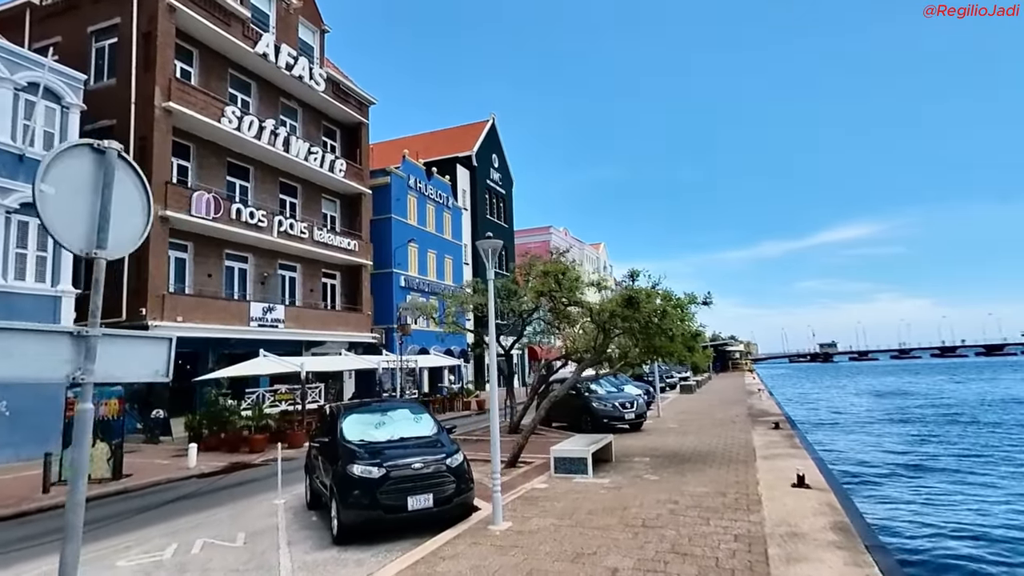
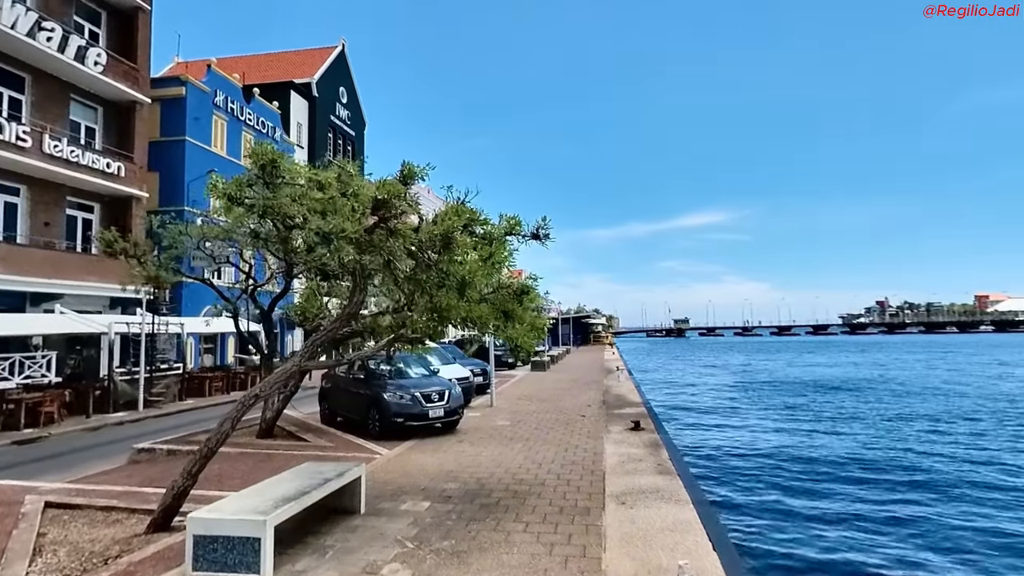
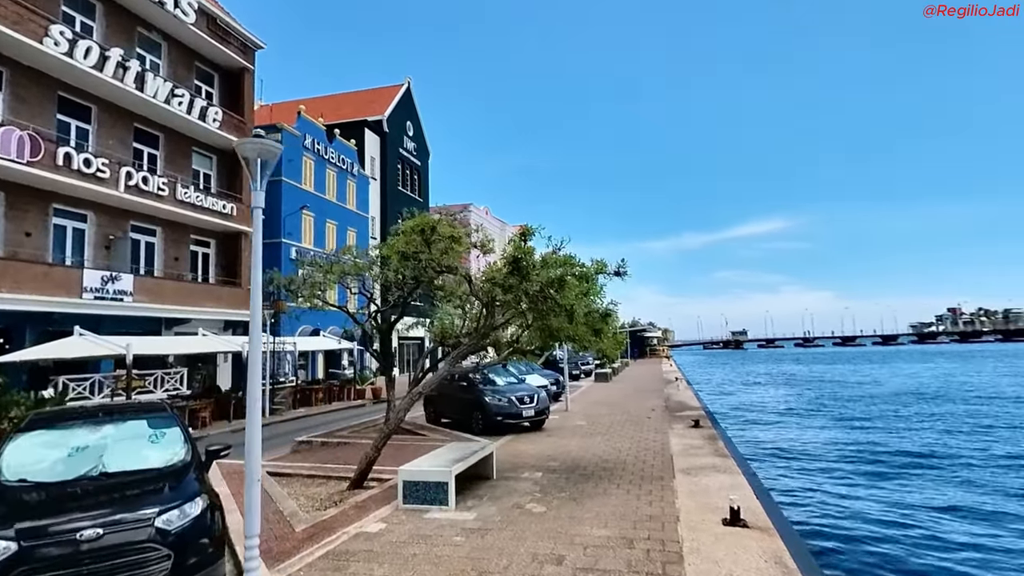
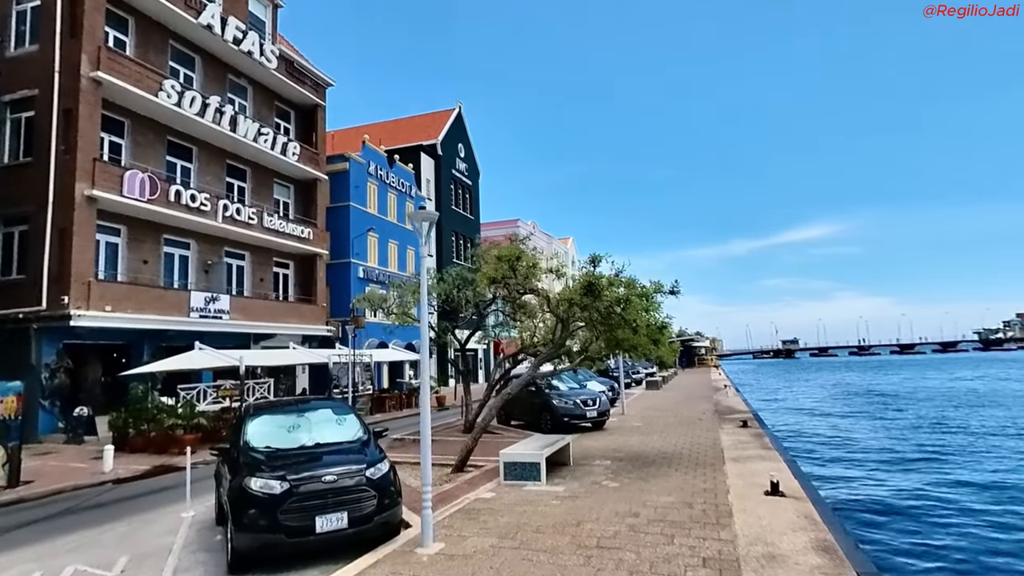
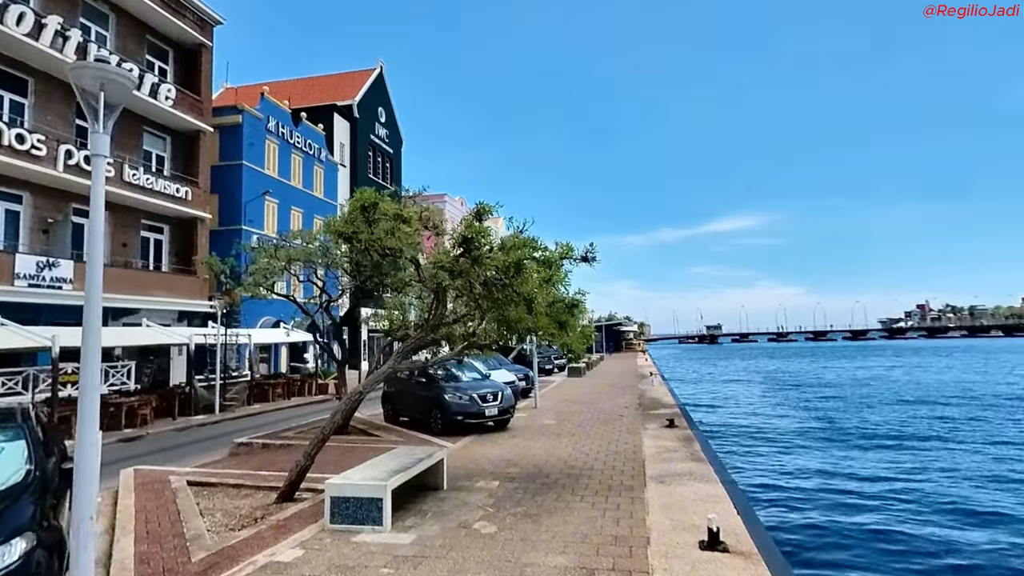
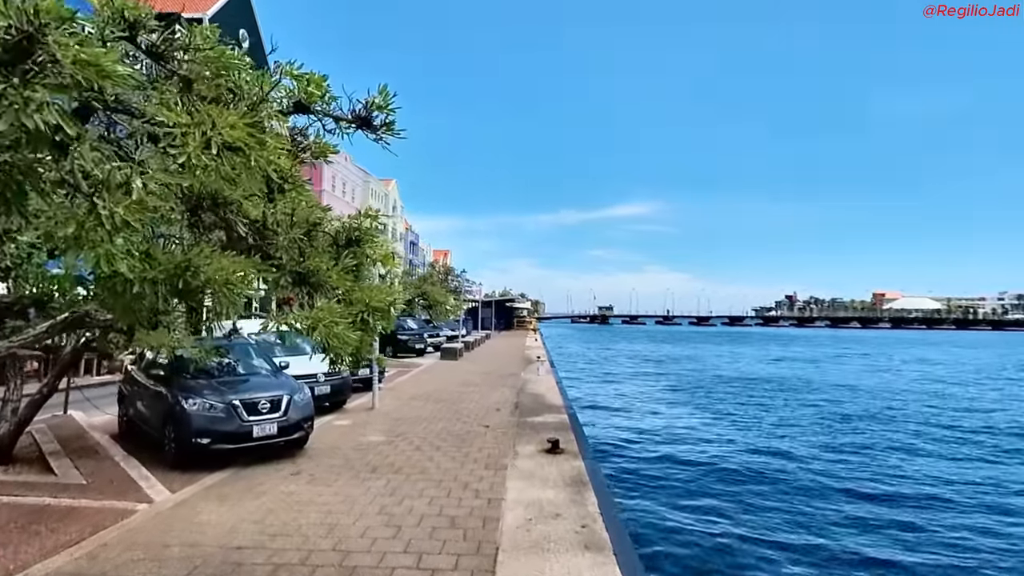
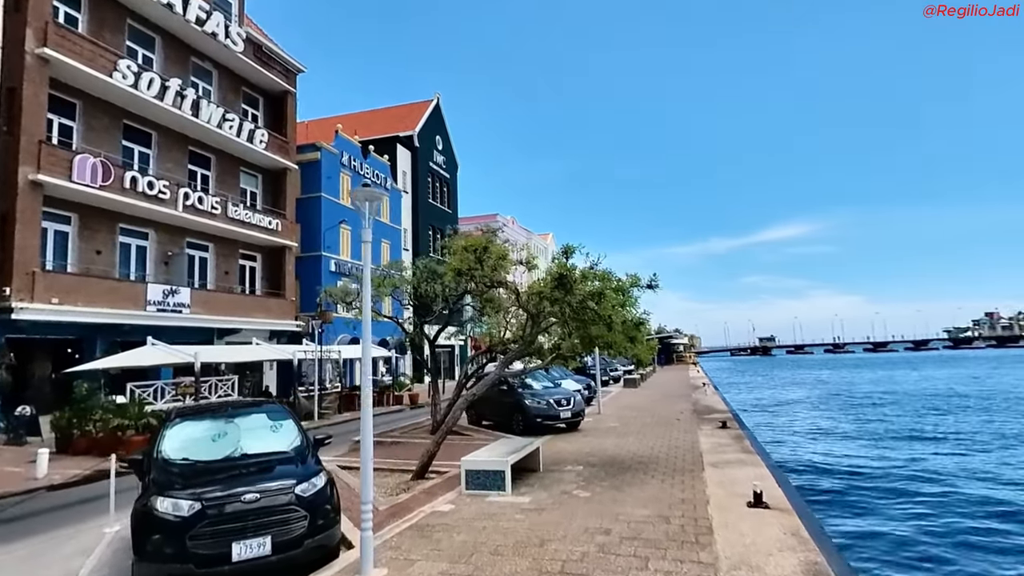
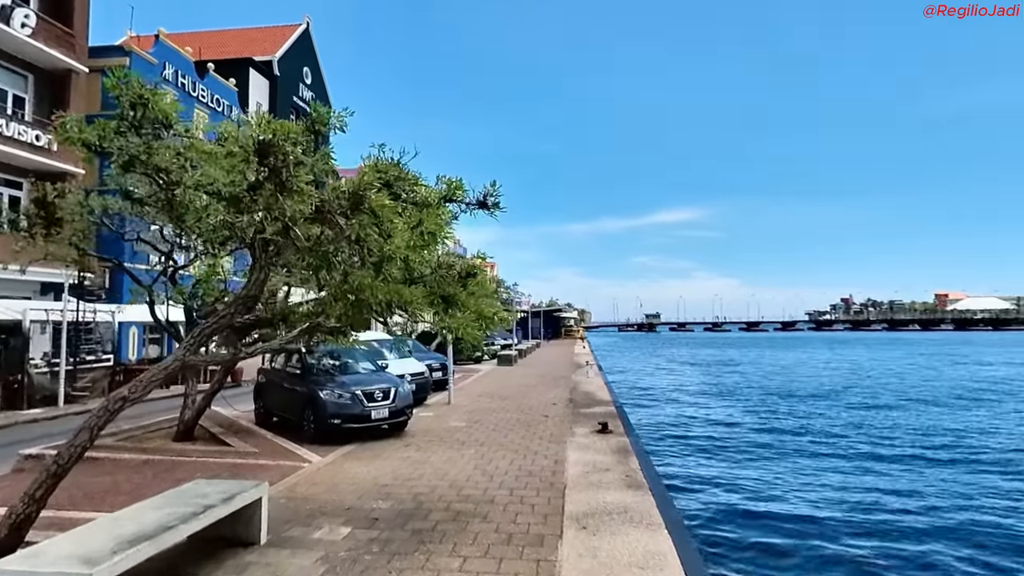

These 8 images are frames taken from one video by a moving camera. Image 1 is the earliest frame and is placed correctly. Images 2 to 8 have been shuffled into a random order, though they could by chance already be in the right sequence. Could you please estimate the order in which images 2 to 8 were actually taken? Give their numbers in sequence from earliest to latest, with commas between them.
4, 7, 3, 5, 2, 8, 6
